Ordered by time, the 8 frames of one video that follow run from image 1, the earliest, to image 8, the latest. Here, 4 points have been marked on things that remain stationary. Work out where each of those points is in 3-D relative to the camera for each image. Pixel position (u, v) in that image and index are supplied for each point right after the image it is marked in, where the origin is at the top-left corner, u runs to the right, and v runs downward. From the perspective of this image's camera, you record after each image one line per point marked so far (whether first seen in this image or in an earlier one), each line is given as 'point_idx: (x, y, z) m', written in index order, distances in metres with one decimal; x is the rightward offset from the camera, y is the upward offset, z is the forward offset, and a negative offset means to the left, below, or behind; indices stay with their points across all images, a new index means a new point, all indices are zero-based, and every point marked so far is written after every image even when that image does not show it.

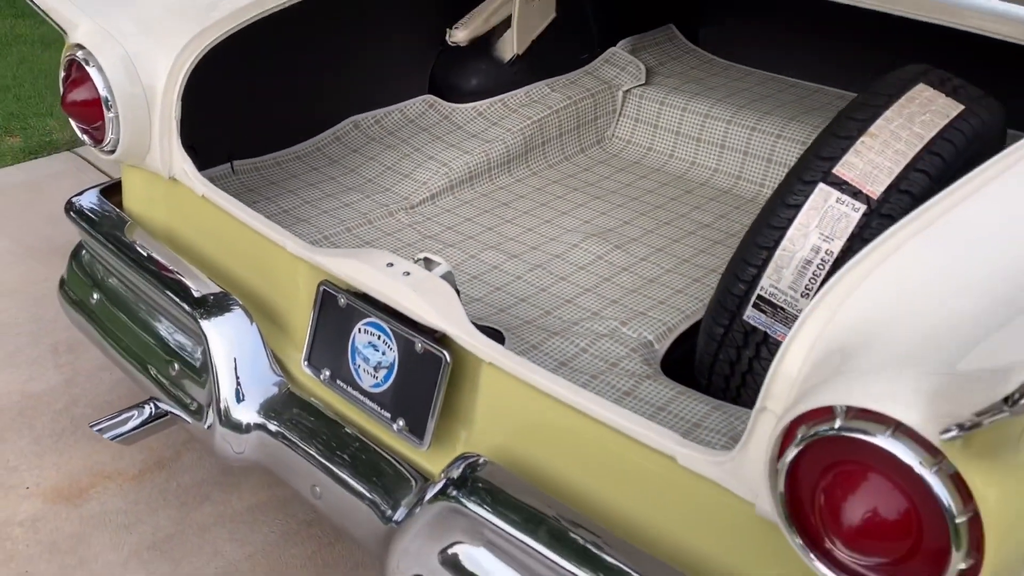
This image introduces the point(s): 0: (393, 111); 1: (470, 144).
0: (-0.2, +0.4, +2.2) m
1: (-0.1, +0.3, +2.1) m
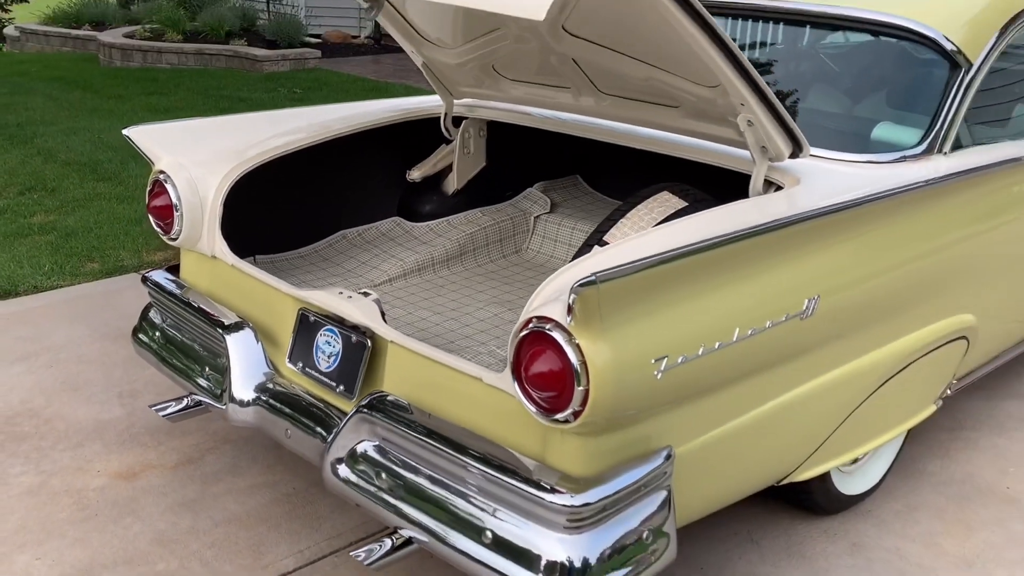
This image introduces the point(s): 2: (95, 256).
0: (-0.4, +0.2, +3.1) m
1: (-0.3, +0.1, +3.0) m
2: (-2.0, +0.2, +4.6) m
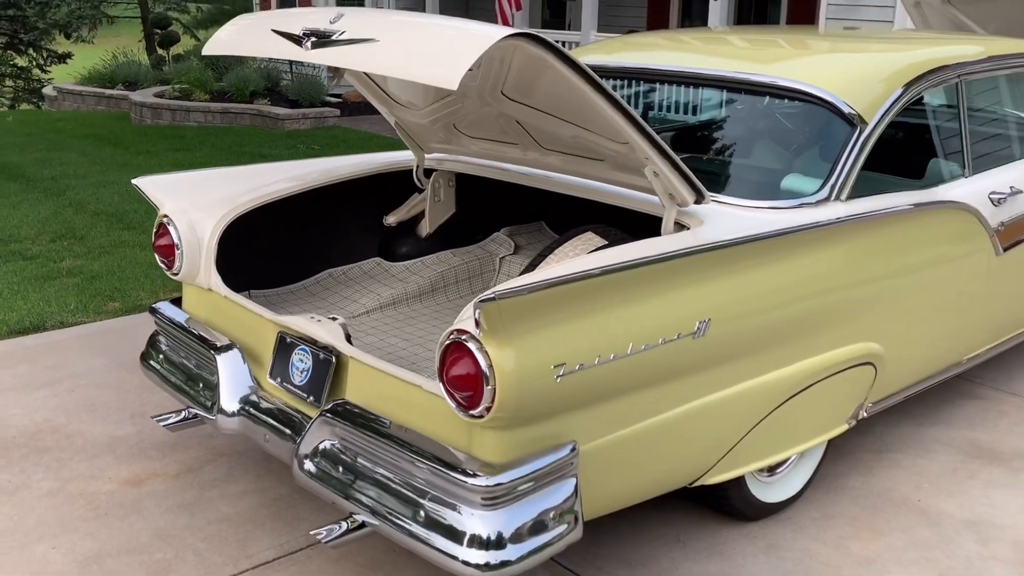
0: (-0.6, +0.1, +3.5) m
1: (-0.4, 0.0, +3.4) m
2: (-2.1, 0.0, +5.0) m
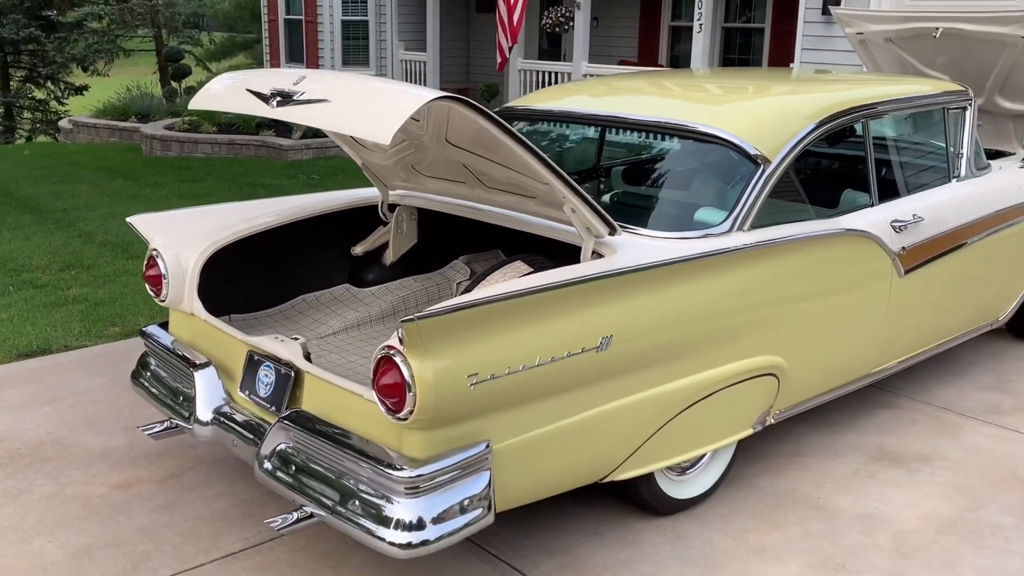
0: (-0.7, 0.0, +3.9) m
1: (-0.6, -0.1, +3.8) m
2: (-2.2, -0.2, +5.4) m
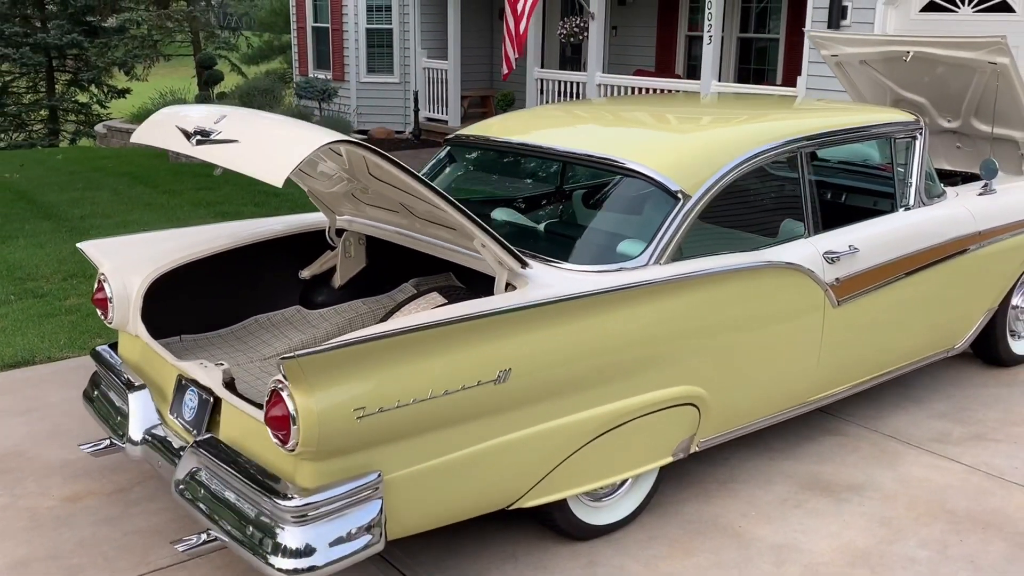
0: (-1.0, -0.1, +4.0) m
1: (-0.8, -0.2, +3.9) m
2: (-2.4, -0.3, +5.6) m
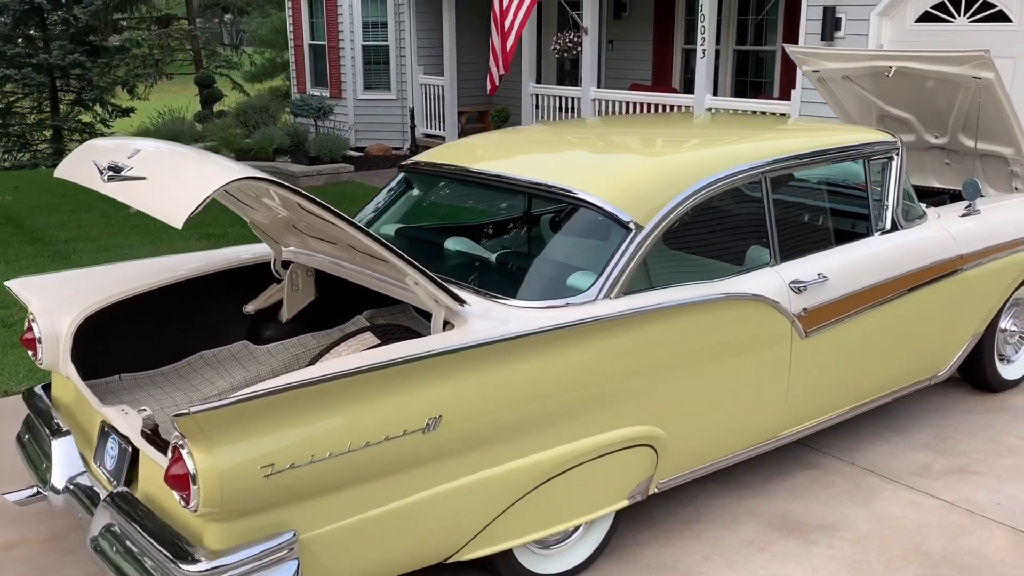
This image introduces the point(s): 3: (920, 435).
0: (-1.1, -0.2, +3.8) m
1: (-1.0, -0.3, +3.7) m
2: (-2.5, -0.4, +5.5) m
3: (+1.8, -0.7, +4.3) m
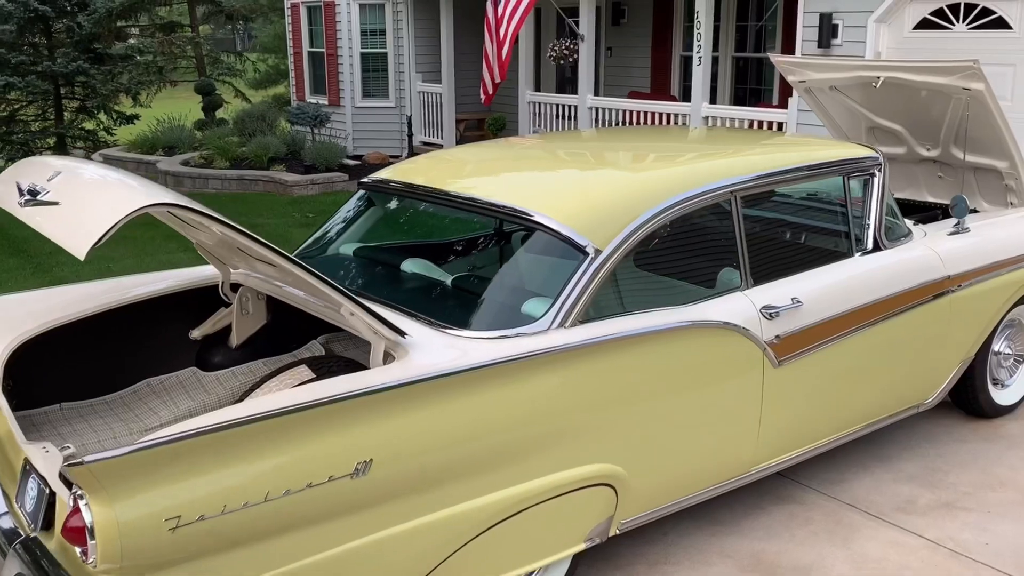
0: (-1.3, -0.3, +3.7) m
1: (-1.1, -0.4, +3.6) m
2: (-2.7, -0.5, +5.3) m
3: (+1.7, -0.8, +4.1) m
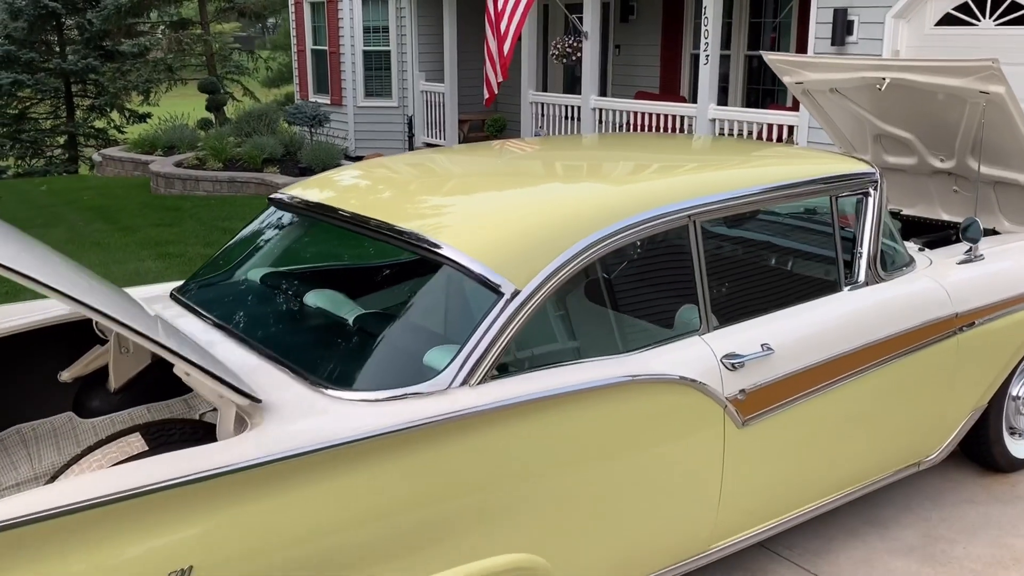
0: (-1.5, -0.4, +3.2) m
1: (-1.4, -0.5, +3.1) m
2: (-2.9, -0.6, +4.9) m
3: (+1.4, -0.9, +3.5) m
